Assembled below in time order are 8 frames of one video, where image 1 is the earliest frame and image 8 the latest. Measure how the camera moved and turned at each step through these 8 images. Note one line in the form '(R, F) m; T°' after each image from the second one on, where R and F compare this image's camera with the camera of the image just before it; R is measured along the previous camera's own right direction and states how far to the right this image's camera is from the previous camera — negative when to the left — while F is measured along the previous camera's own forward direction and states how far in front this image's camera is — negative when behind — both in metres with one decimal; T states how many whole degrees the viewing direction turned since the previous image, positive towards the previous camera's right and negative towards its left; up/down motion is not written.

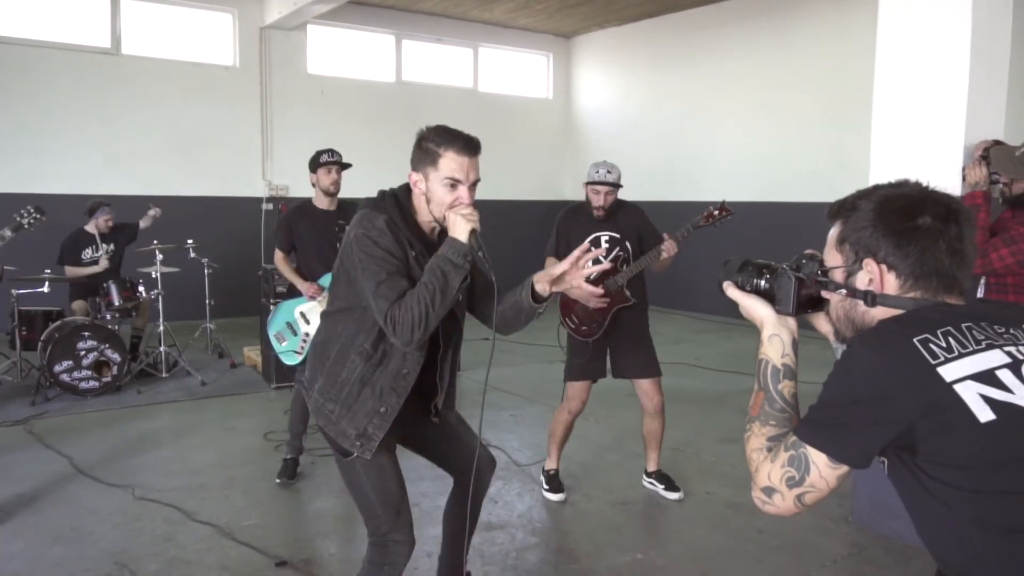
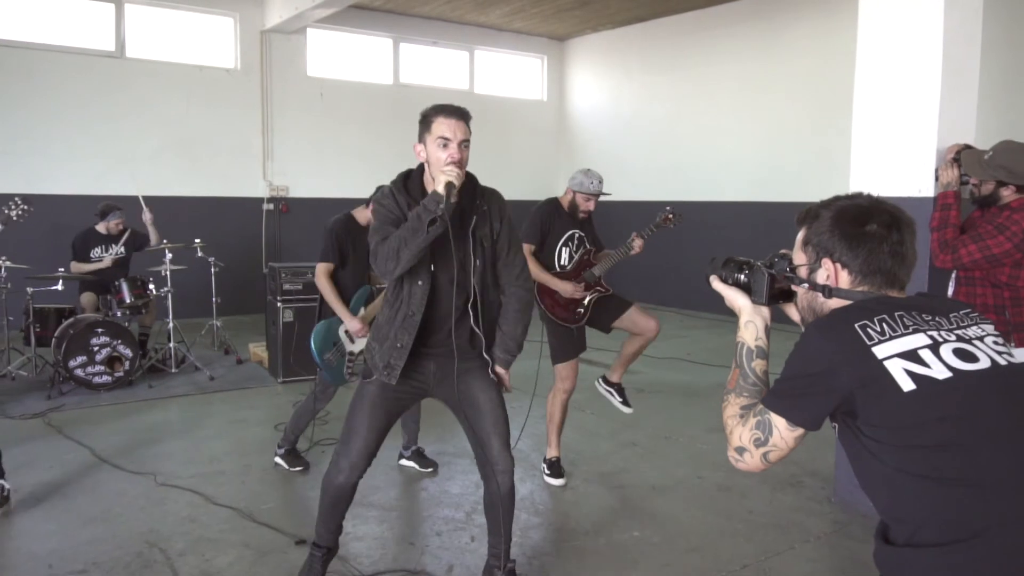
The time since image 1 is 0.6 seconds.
(0.0, -0.2) m; +1°
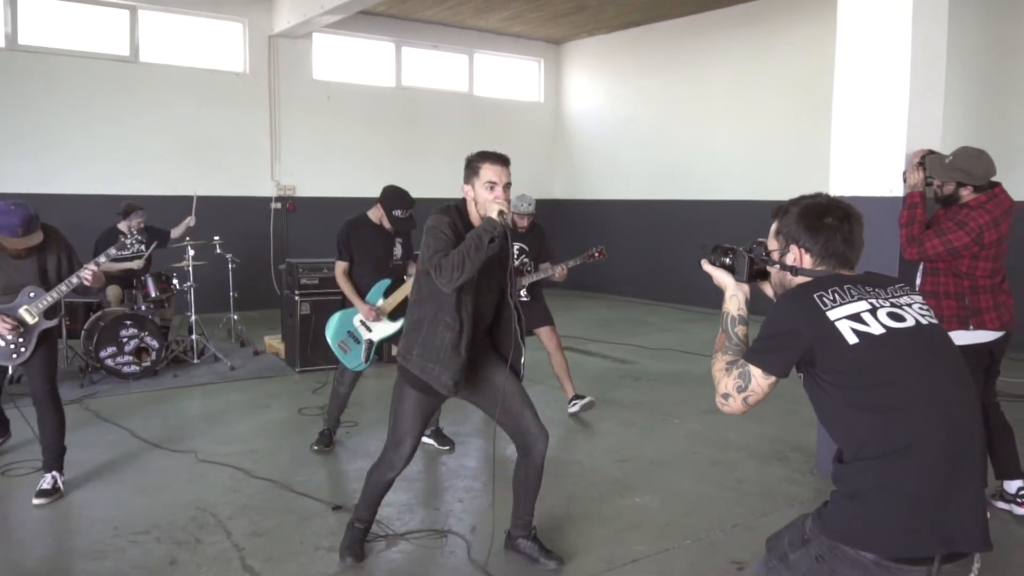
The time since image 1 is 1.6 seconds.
(-0.1, -0.3) m; +1°
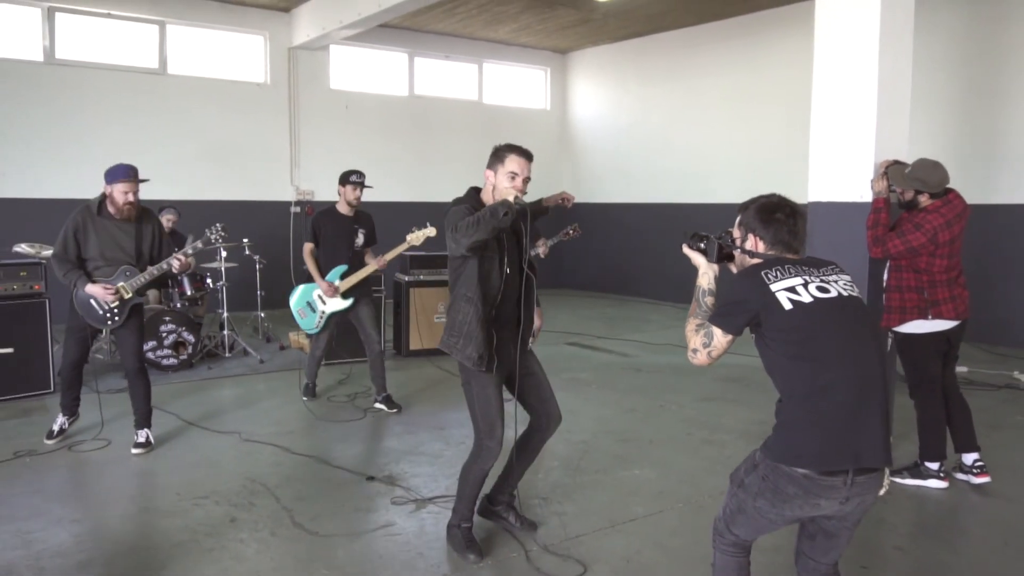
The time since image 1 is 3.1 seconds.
(0.0, -0.4) m; 0°
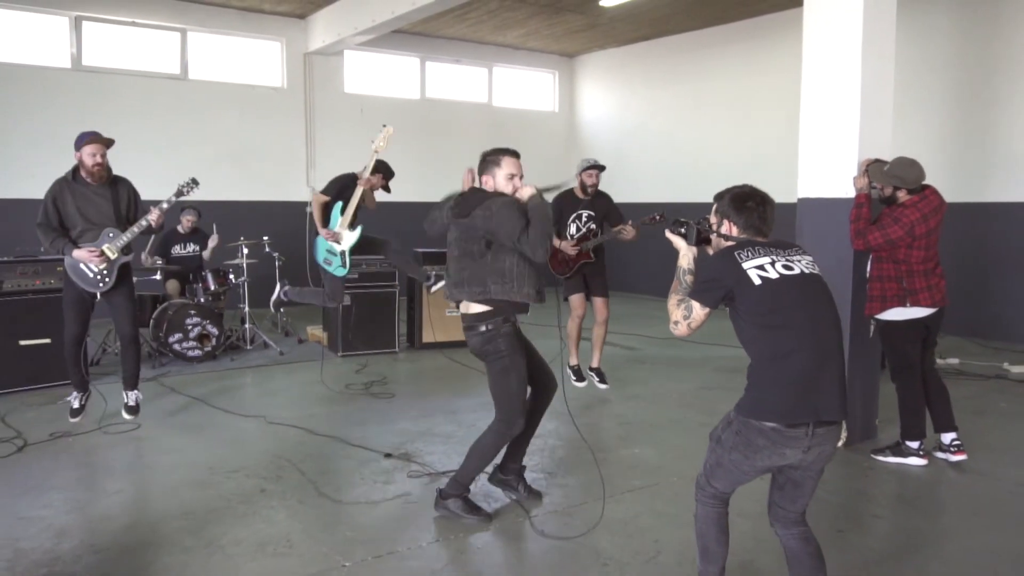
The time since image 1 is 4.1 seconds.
(0.0, -0.3) m; -1°
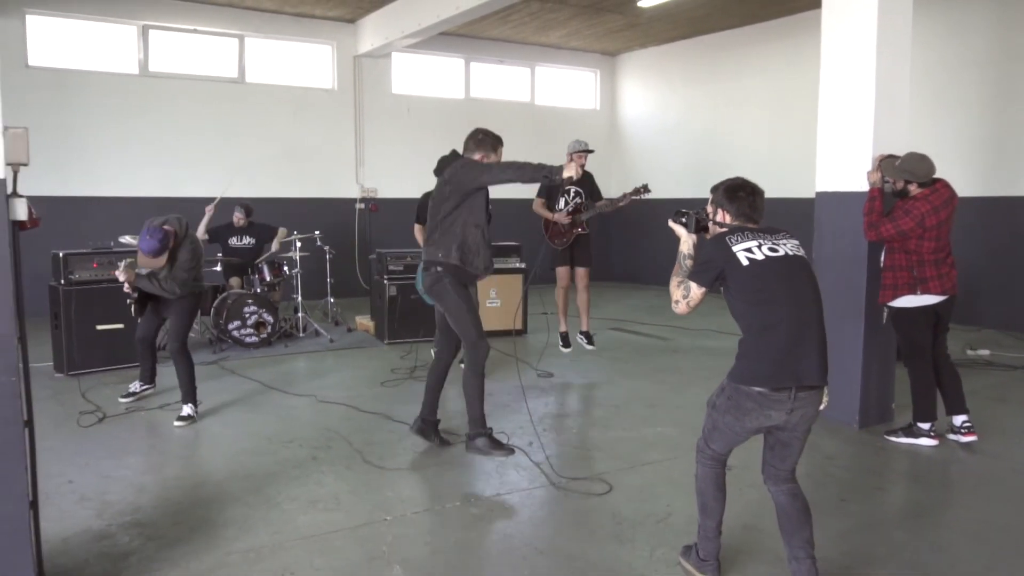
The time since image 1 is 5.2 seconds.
(+0.1, -0.3) m; -4°
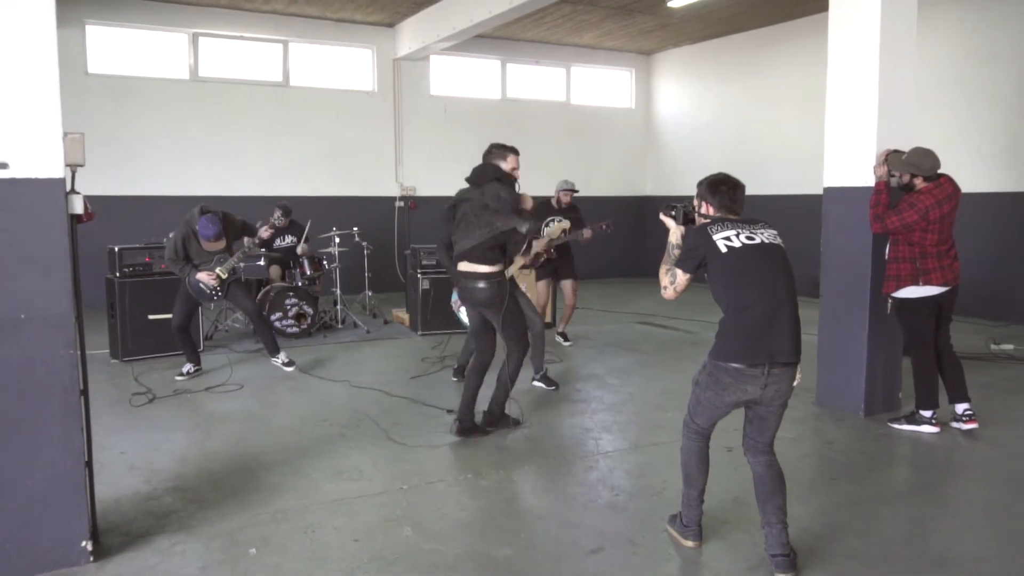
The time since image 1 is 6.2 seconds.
(+0.2, -0.2) m; -3°
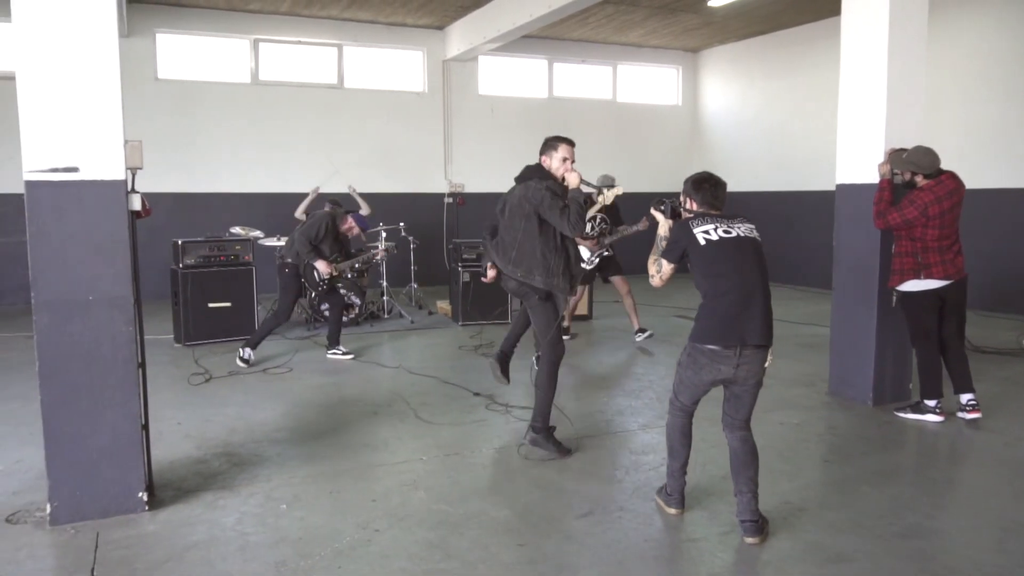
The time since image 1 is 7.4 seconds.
(+0.2, -0.3) m; -5°
